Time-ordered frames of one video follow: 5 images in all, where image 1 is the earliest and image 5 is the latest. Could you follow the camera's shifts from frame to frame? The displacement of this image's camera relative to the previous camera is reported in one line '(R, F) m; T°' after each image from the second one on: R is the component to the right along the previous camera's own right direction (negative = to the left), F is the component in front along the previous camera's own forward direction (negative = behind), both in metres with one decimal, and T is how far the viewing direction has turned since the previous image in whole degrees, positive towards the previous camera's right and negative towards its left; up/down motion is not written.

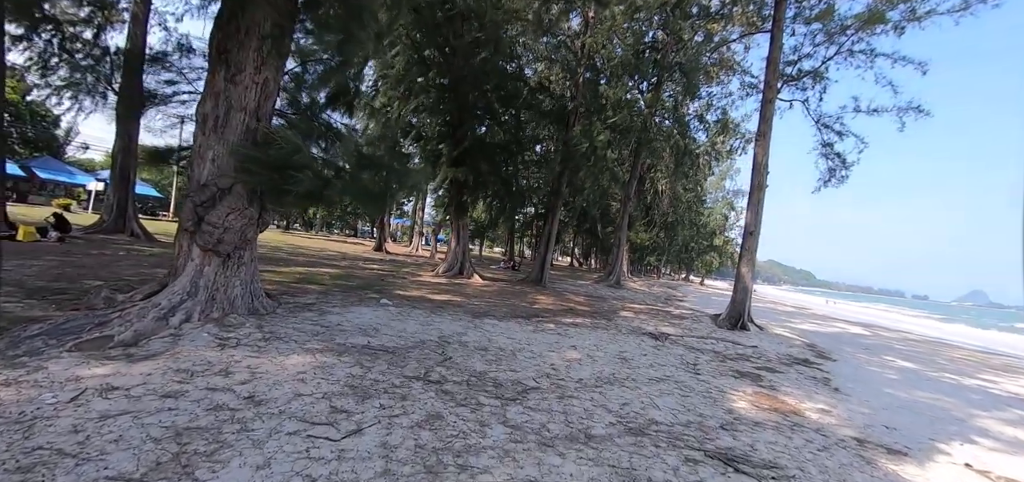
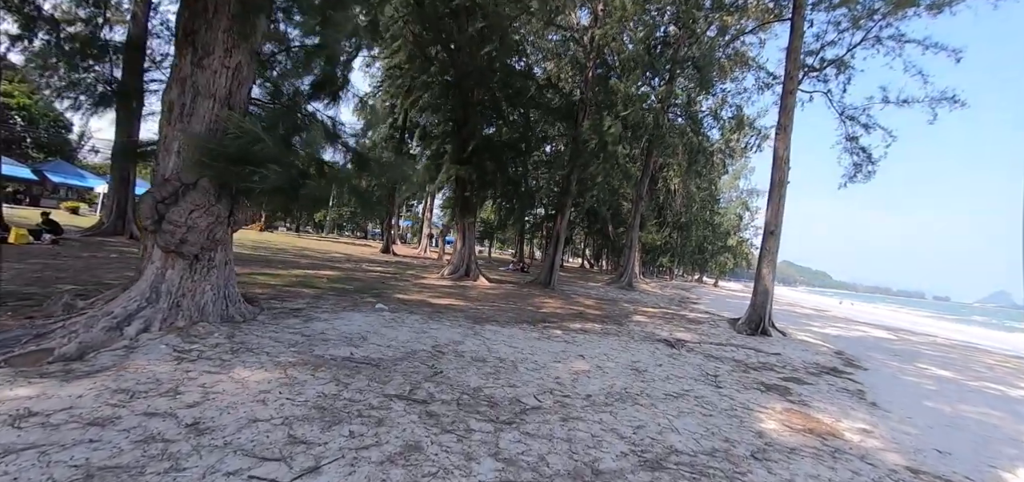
(+0.1, +0.6) m; -1°
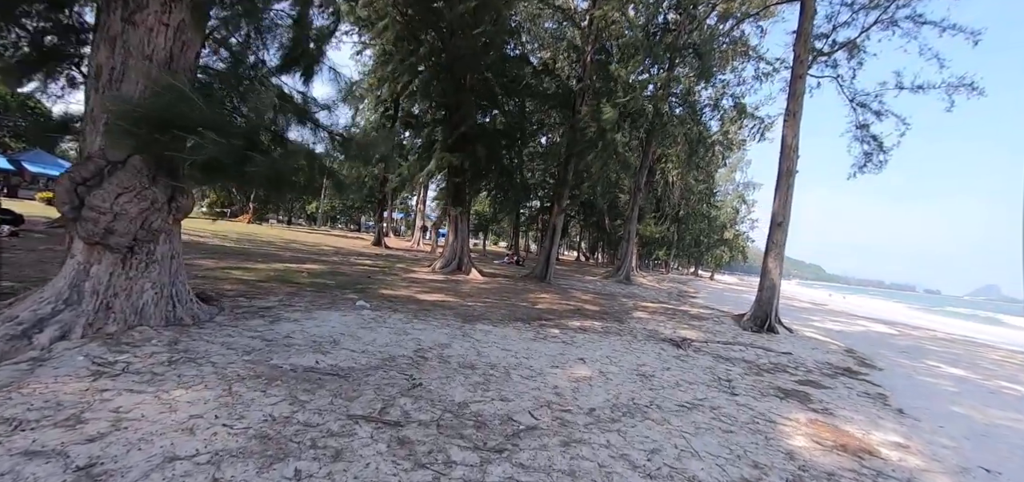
(0.0, +0.6) m; +1°
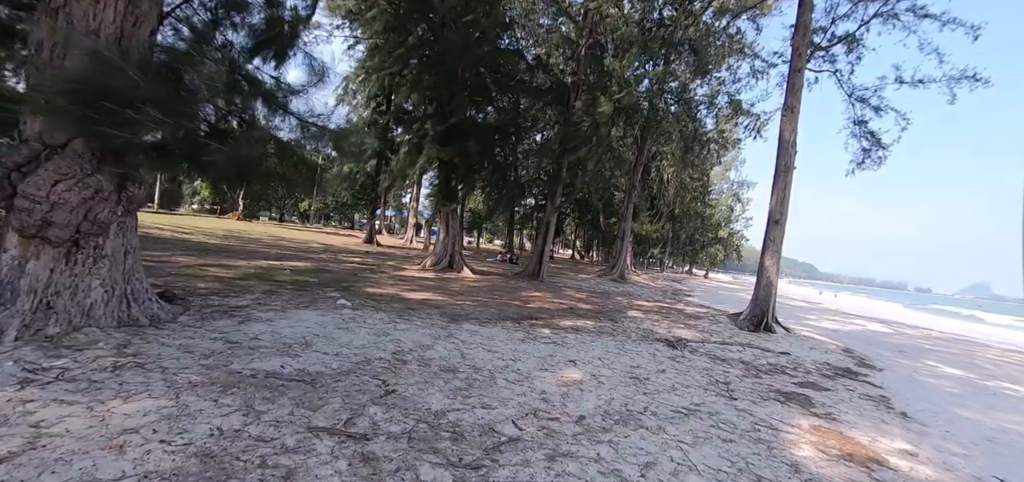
(+0.1, +0.3) m; +1°
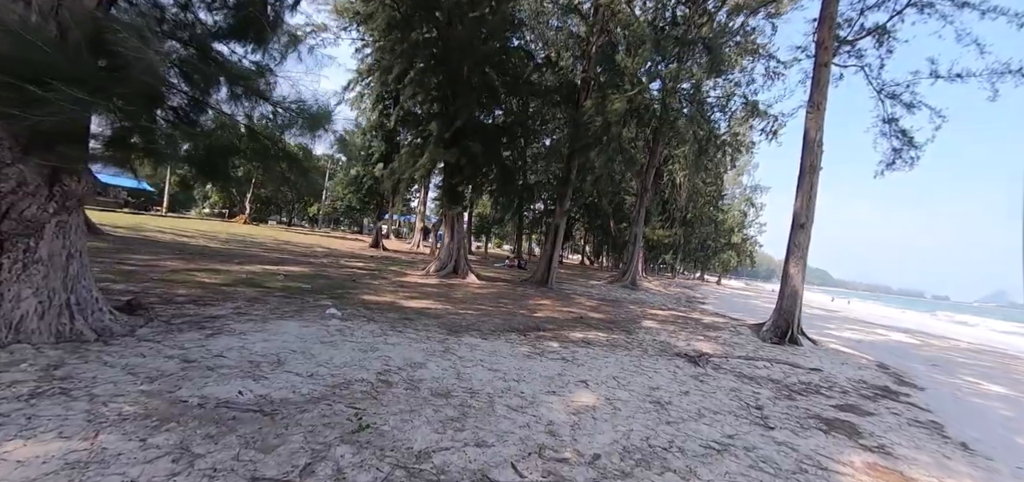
(+0.1, +0.6) m; -1°
